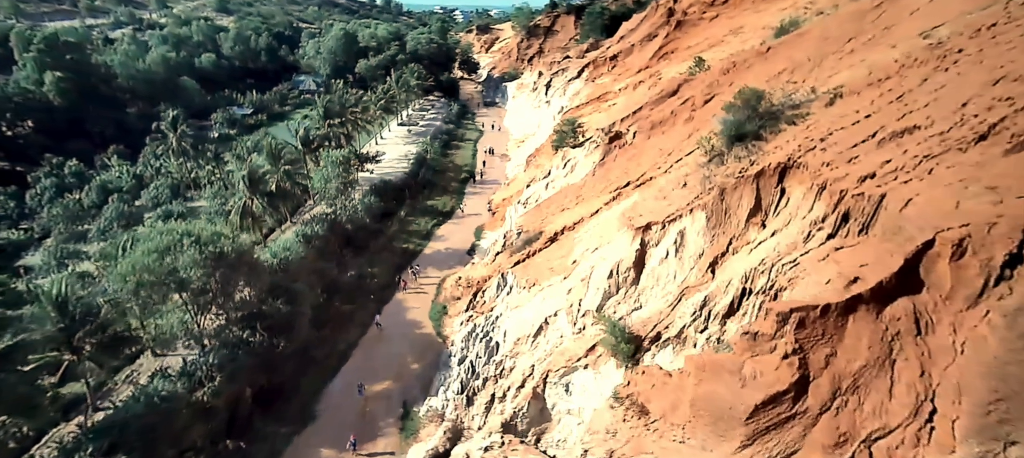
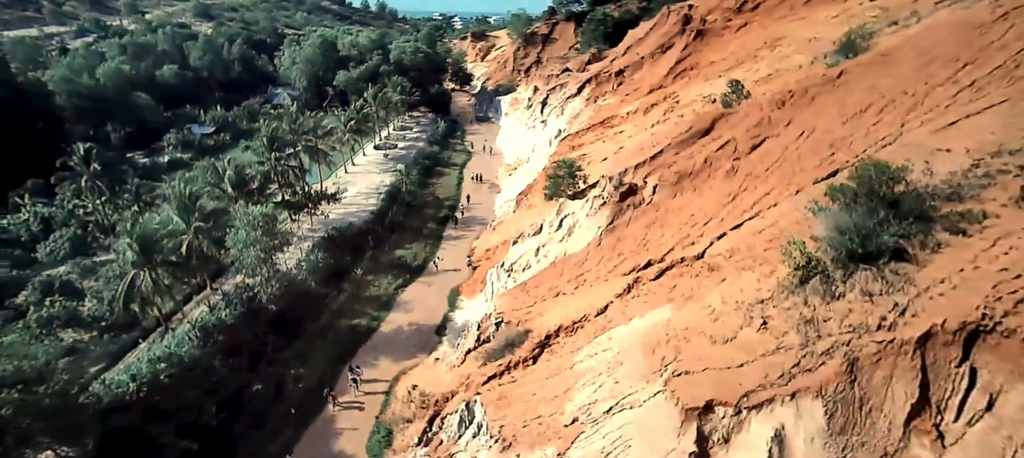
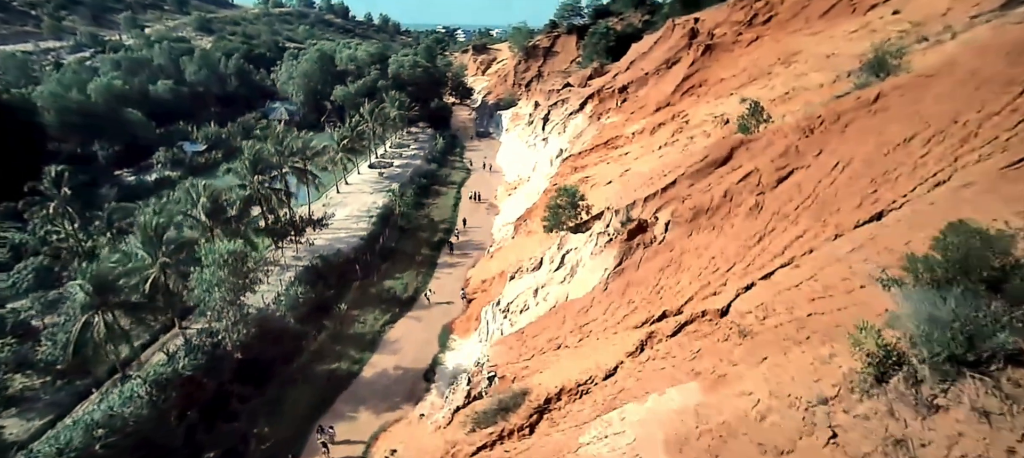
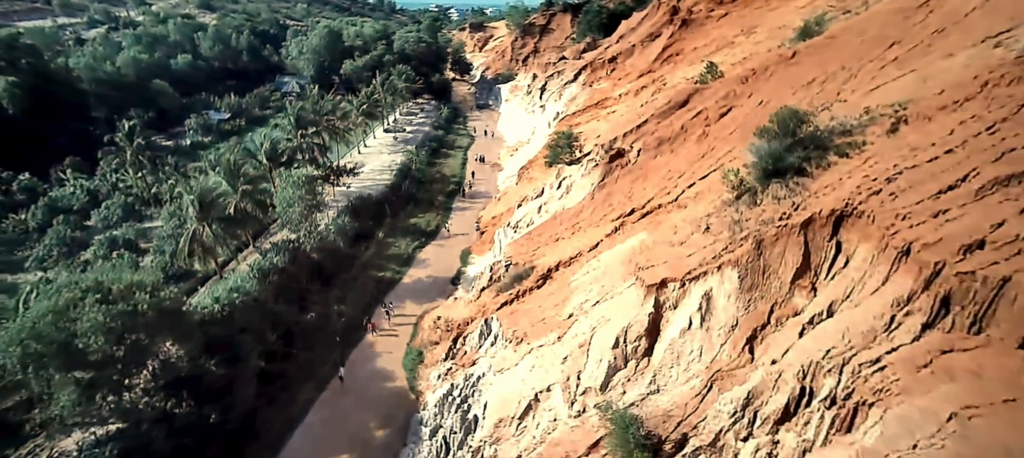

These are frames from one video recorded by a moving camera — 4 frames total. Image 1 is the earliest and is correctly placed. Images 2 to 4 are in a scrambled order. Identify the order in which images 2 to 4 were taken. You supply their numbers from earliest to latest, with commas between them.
4, 2, 3
